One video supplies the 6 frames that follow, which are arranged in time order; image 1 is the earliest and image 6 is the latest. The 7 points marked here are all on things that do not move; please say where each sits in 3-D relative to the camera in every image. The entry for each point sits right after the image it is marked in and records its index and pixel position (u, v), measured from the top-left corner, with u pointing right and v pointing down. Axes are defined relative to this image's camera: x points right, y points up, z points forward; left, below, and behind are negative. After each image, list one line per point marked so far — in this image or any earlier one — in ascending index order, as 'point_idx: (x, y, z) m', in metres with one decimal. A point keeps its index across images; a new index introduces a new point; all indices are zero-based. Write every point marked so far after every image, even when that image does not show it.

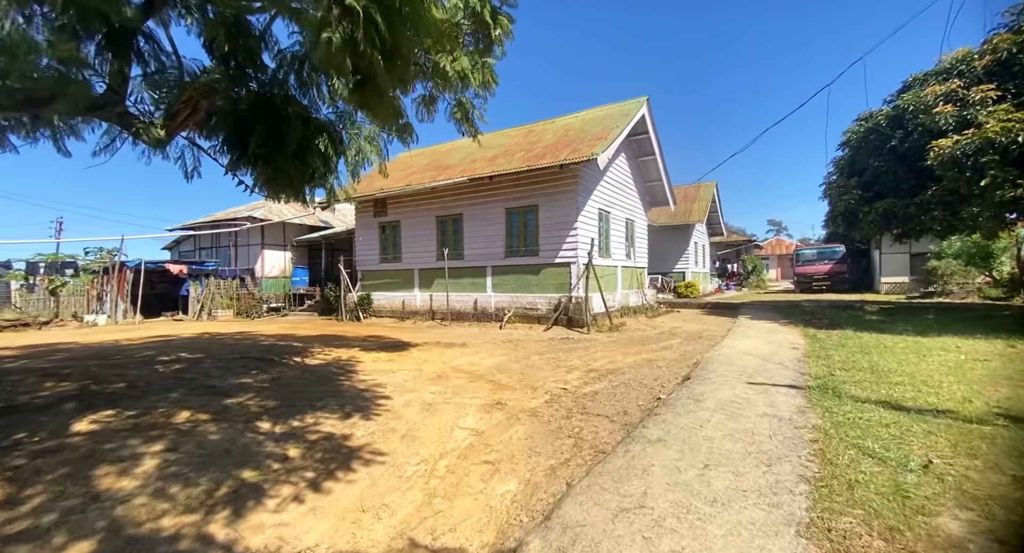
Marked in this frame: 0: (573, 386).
0: (+0.8, -1.4, +6.0) m
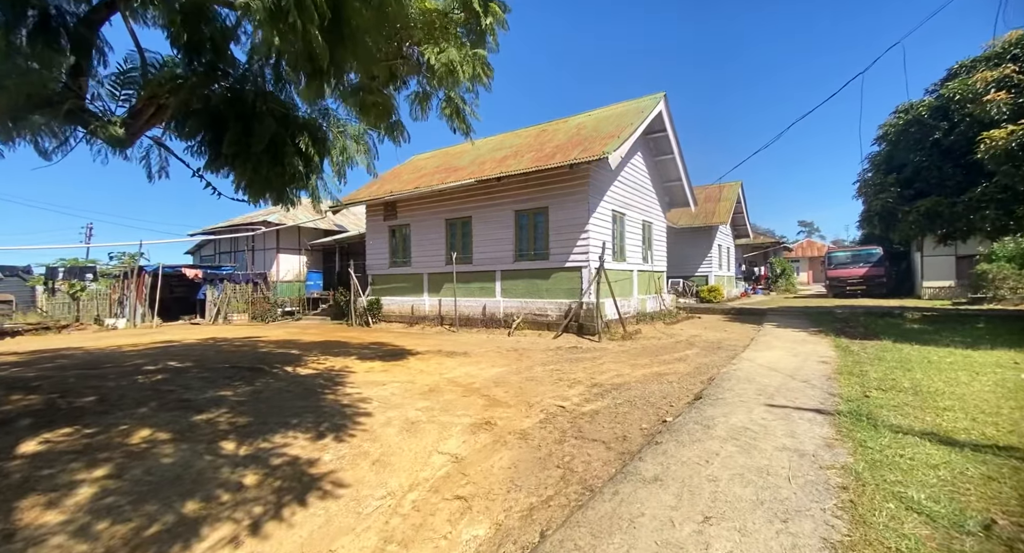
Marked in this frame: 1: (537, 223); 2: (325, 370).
0: (+0.7, -1.5, +5.5) m
1: (+0.7, +1.4, +12.4) m
2: (-2.8, -1.4, +6.9) m
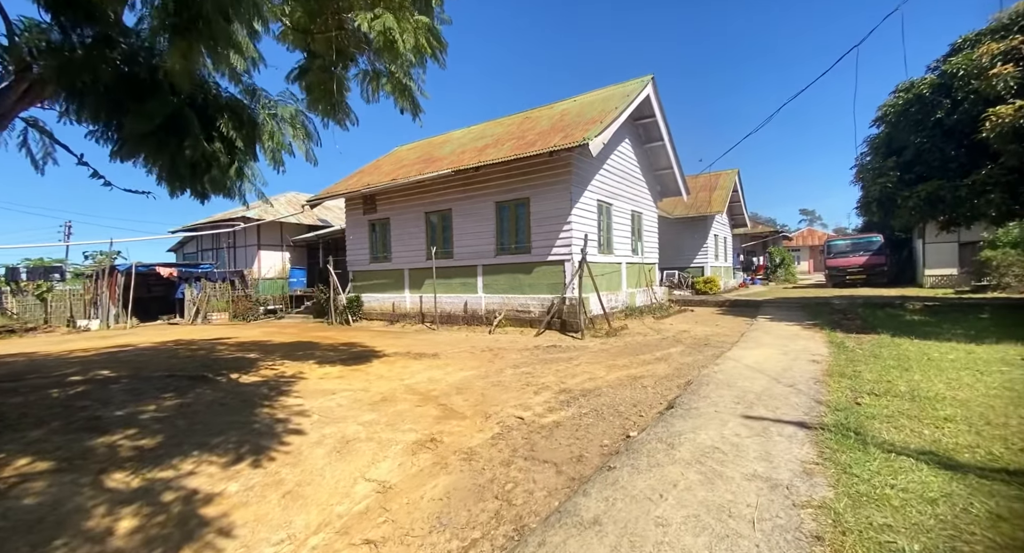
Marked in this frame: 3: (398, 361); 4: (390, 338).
0: (+0.2, -1.5, +4.9) m
1: (+0.2, +1.6, +11.8) m
2: (-3.3, -1.4, +6.4) m
3: (-1.9, -1.4, +7.7) m
4: (-2.9, -1.5, +11.0) m
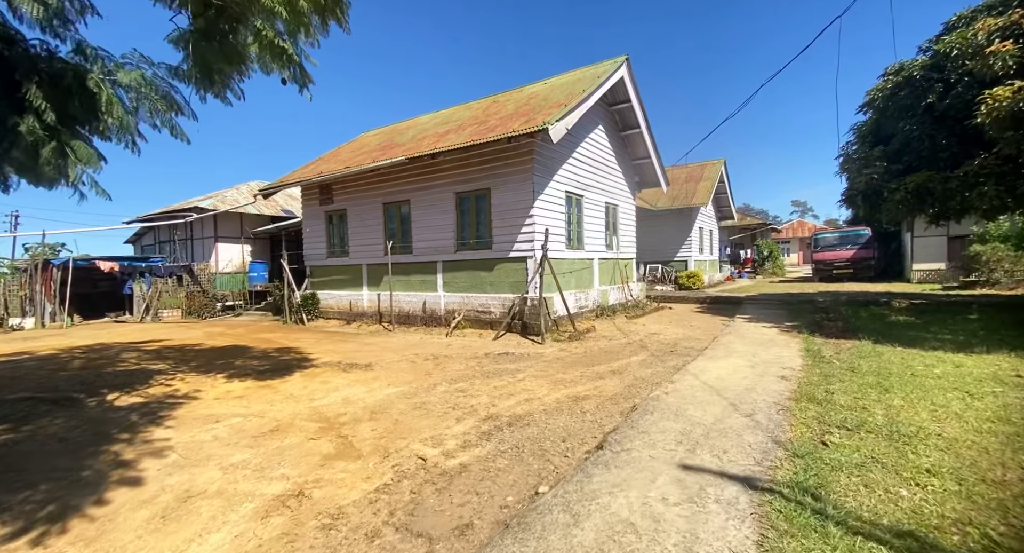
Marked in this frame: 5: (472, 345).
0: (-0.6, -1.6, +4.1) m
1: (-0.8, +1.6, +10.9) m
2: (-4.2, -1.5, +5.5) m
3: (-2.8, -1.4, +6.9) m
4: (-3.9, -1.4, +10.1) m
5: (-0.8, -1.4, +9.2) m
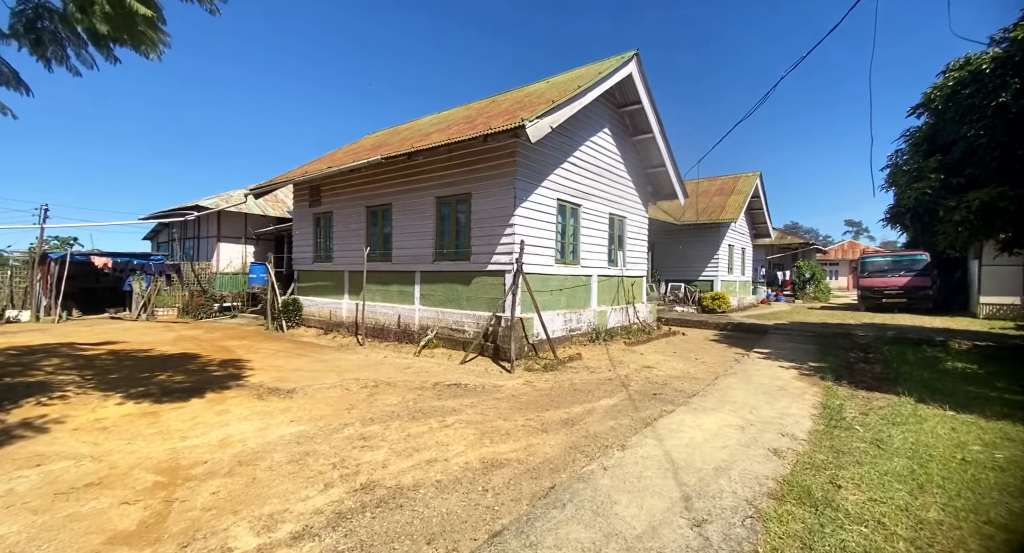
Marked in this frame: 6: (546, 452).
0: (-1.6, -1.7, +3.0) m
1: (-1.1, +1.3, +9.8) m
2: (-5.1, -1.5, +4.7) m
3: (-3.6, -1.6, +5.9) m
4: (-4.4, -1.6, +9.2) m
5: (-1.4, -1.6, +8.1) m
6: (+0.3, -1.6, +4.4) m
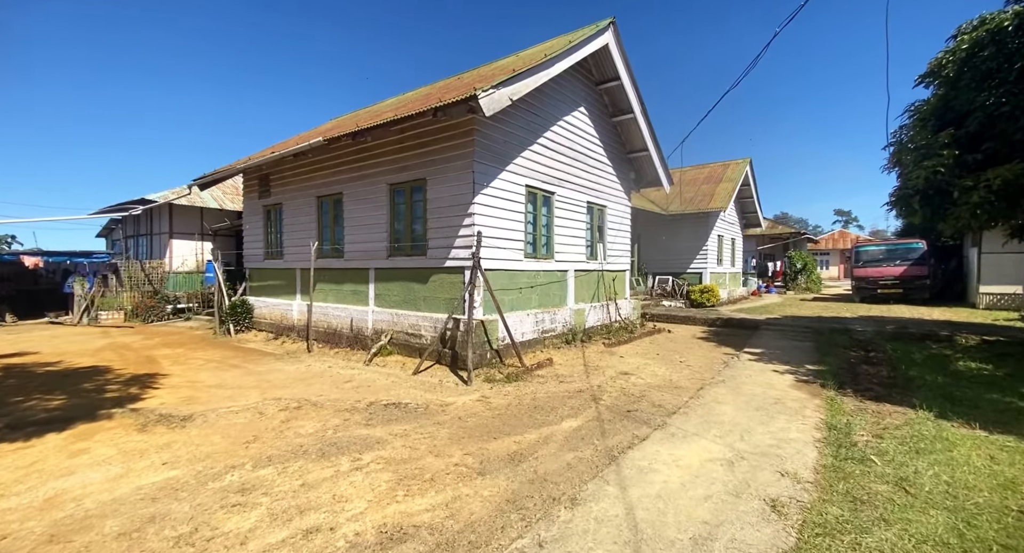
0: (-2.2, -1.8, +1.9) m
1: (-1.9, +1.4, +8.7) m
2: (-5.7, -1.6, +3.6) m
3: (-4.2, -1.6, +4.8) m
4: (-5.1, -1.6, +8.1) m
5: (-2.0, -1.6, +7.0) m
6: (-0.3, -1.6, +3.3) m
